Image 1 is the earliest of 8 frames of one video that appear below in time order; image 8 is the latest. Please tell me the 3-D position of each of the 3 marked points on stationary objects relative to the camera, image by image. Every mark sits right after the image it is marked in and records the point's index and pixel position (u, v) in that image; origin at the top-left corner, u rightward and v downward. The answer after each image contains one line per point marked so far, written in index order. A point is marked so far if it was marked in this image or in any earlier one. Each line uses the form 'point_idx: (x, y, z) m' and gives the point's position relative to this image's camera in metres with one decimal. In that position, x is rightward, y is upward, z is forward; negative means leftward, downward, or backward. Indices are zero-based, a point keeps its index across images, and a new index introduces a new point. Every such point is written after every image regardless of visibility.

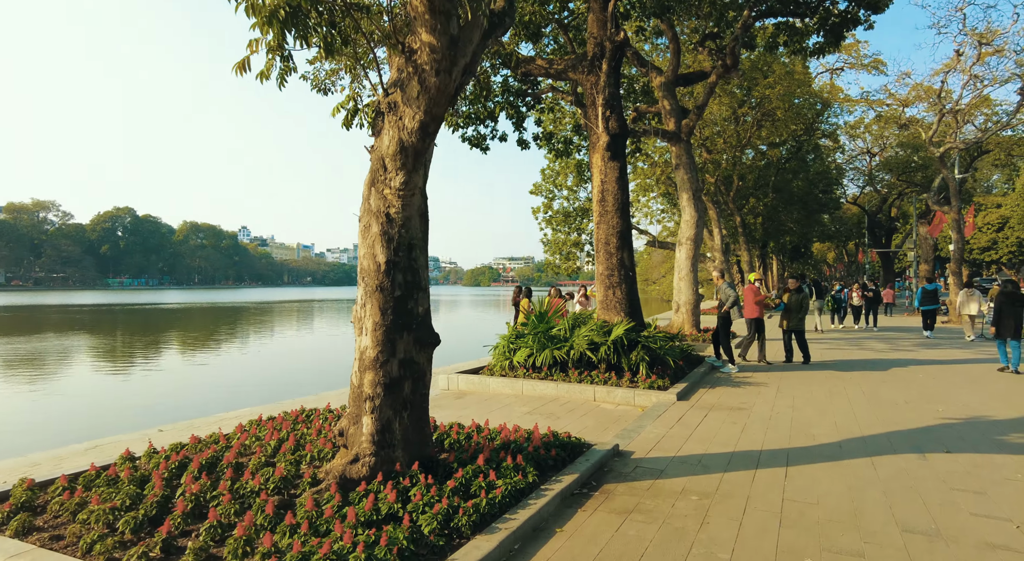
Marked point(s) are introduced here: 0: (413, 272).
0: (-0.7, +0.1, +4.5) m
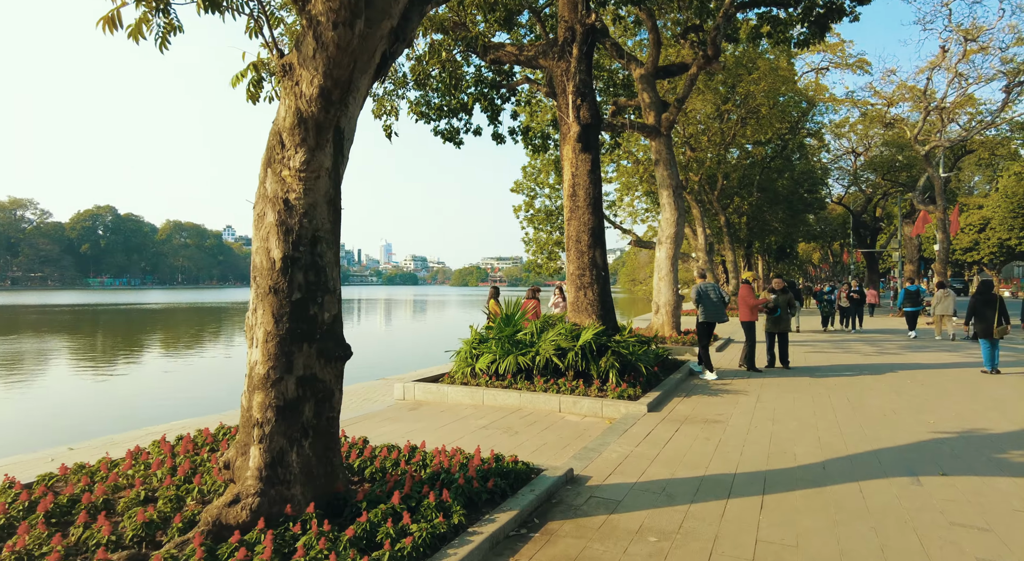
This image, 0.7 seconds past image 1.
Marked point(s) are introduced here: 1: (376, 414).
0: (-1.1, +0.1, +3.7) m
1: (-1.7, -1.7, +8.2) m
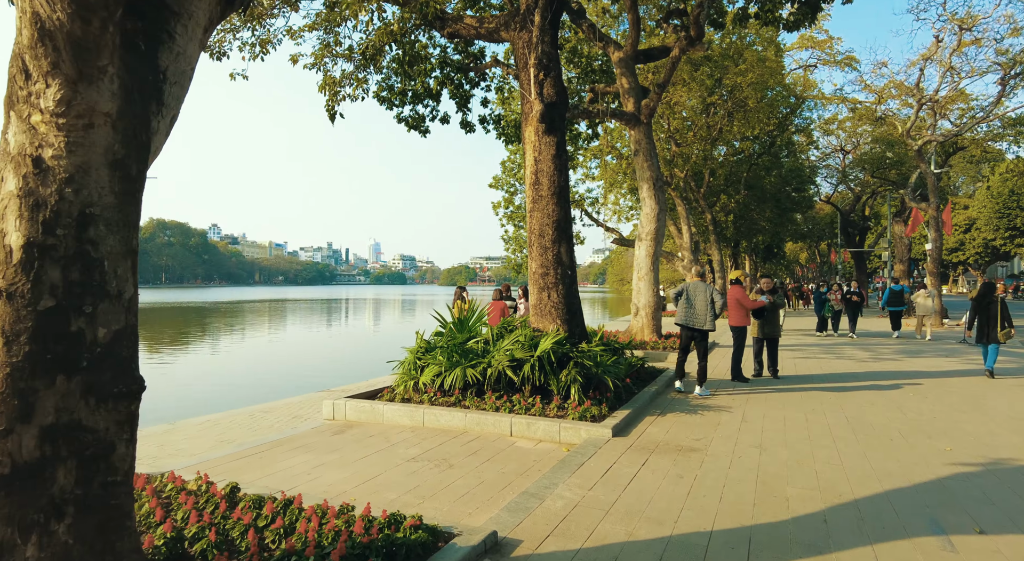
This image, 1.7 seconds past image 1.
0: (-1.7, +0.1, +2.5) m
1: (-2.3, -1.7, +6.9) m
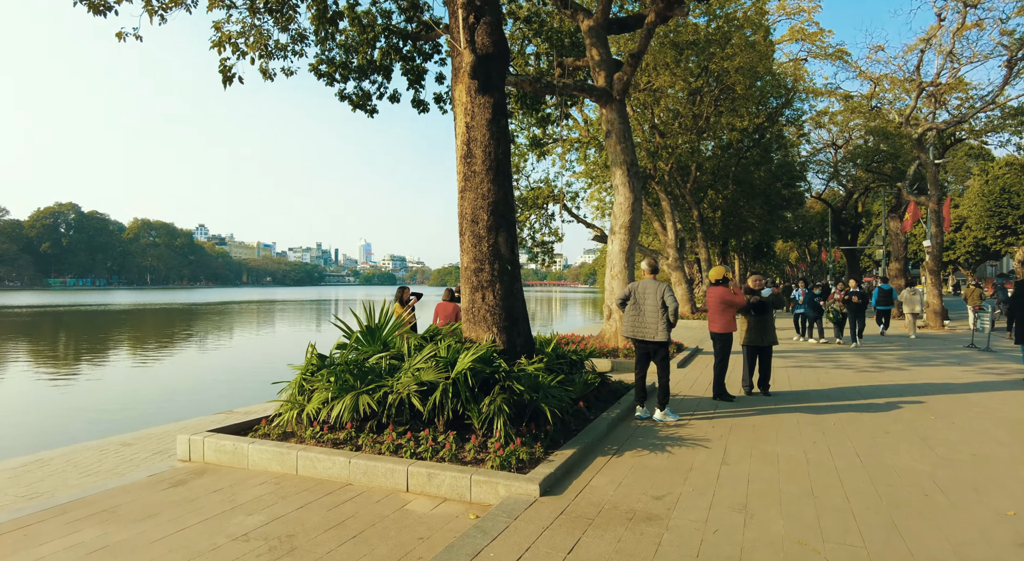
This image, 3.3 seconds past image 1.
0: (-2.4, +0.1, +0.7) m
1: (-3.1, -1.7, +5.1) m
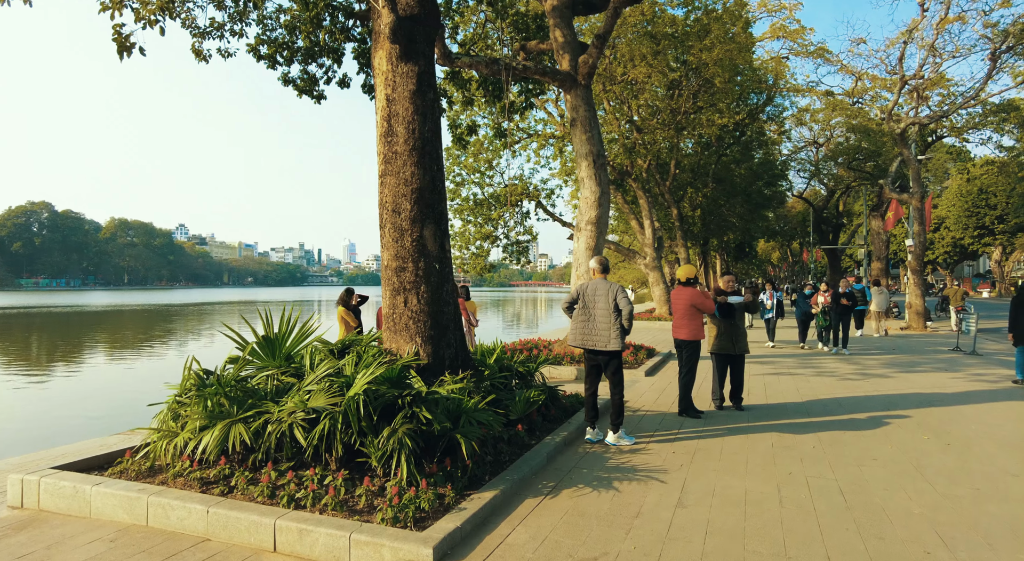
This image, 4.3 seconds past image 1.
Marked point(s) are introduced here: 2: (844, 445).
0: (-2.9, +0.1, -0.4) m
1: (-3.8, -1.7, +4.0) m
2: (+3.3, -1.6, +6.4) m
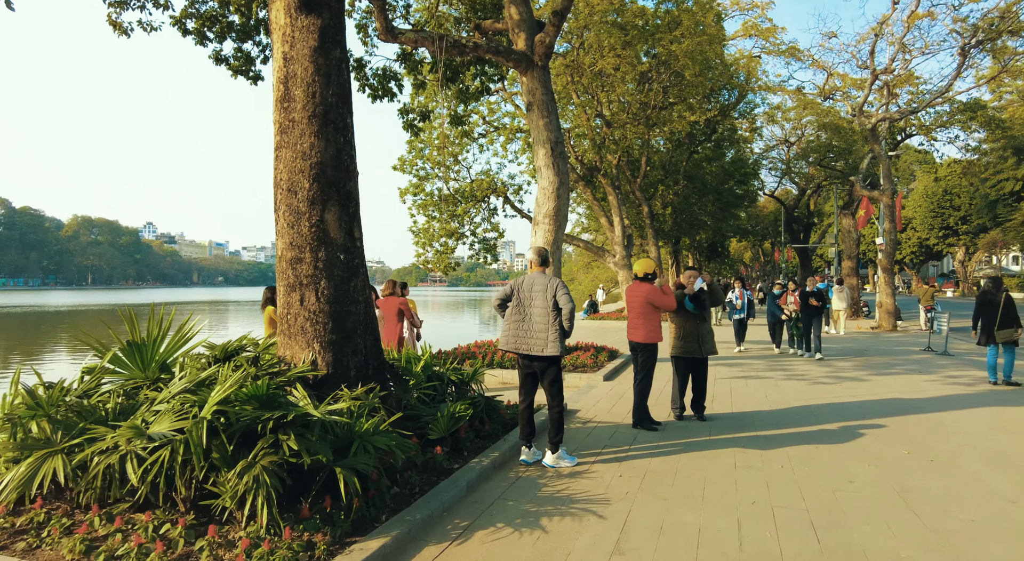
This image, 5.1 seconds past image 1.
0: (-3.3, +0.1, -1.4) m
1: (-4.3, -1.6, +2.9) m
2: (+2.7, -1.6, +5.6) m
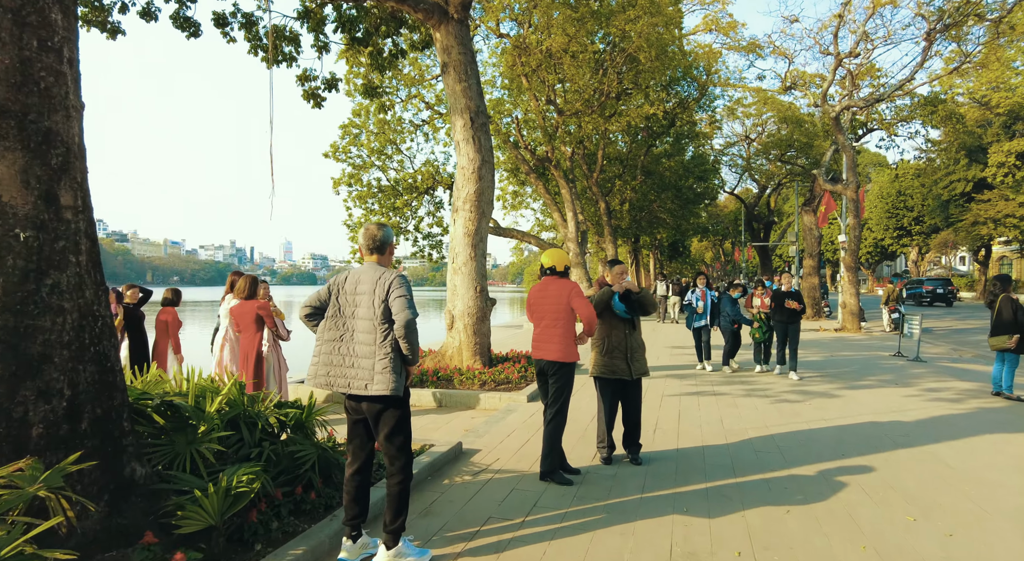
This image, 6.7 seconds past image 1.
0: (-3.9, +0.1, -3.5) m
1: (-5.1, -1.6, +0.8) m
2: (+1.7, -1.5, +3.8) m
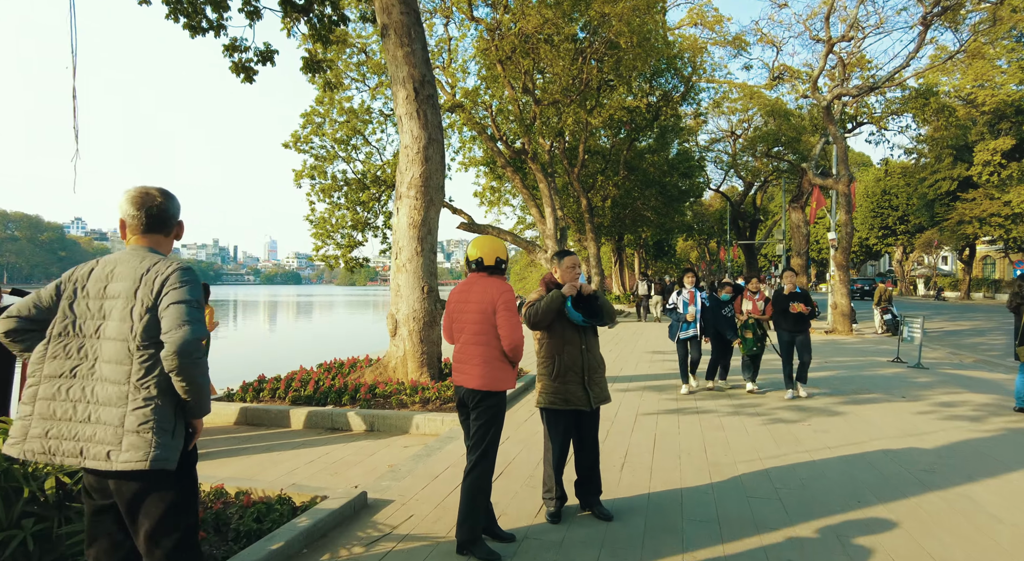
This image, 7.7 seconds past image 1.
0: (-4.3, +0.1, -4.9) m
1: (-5.6, -1.6, -0.6) m
2: (+1.2, -1.5, +2.5) m
